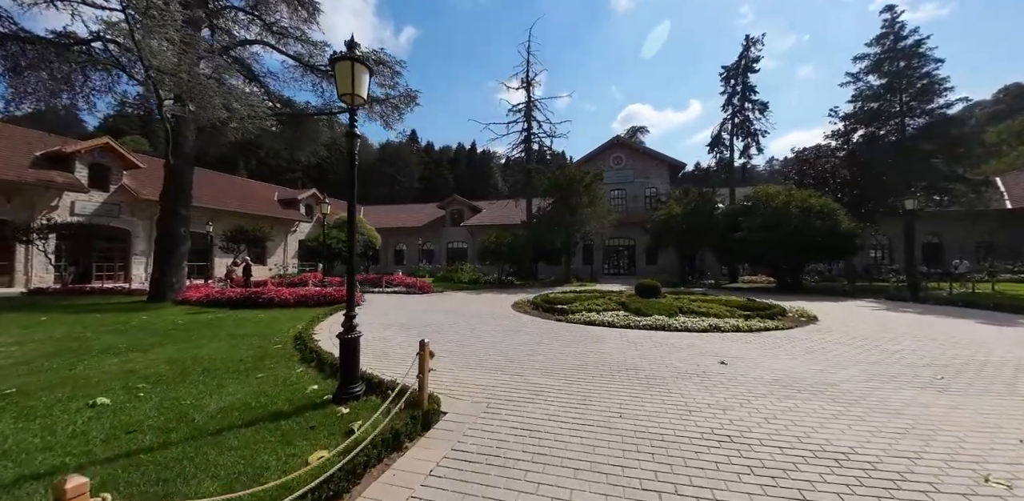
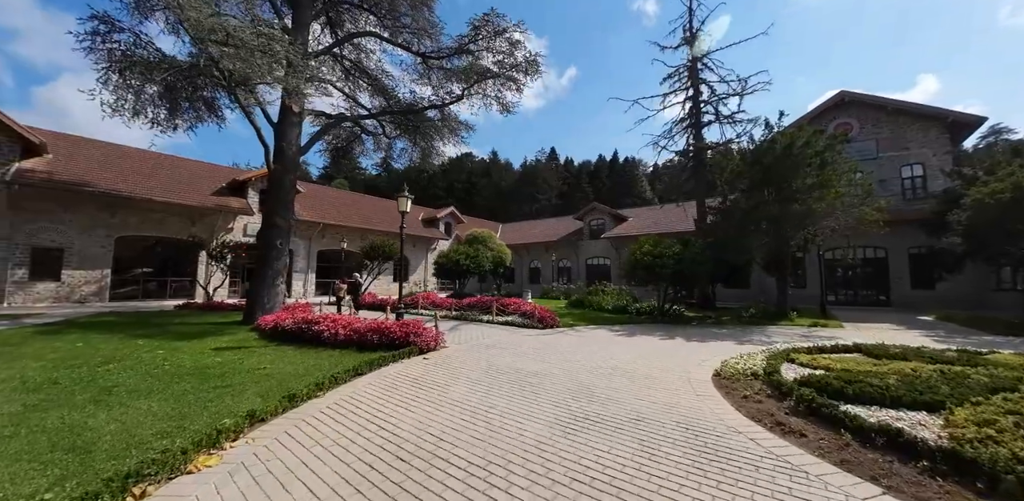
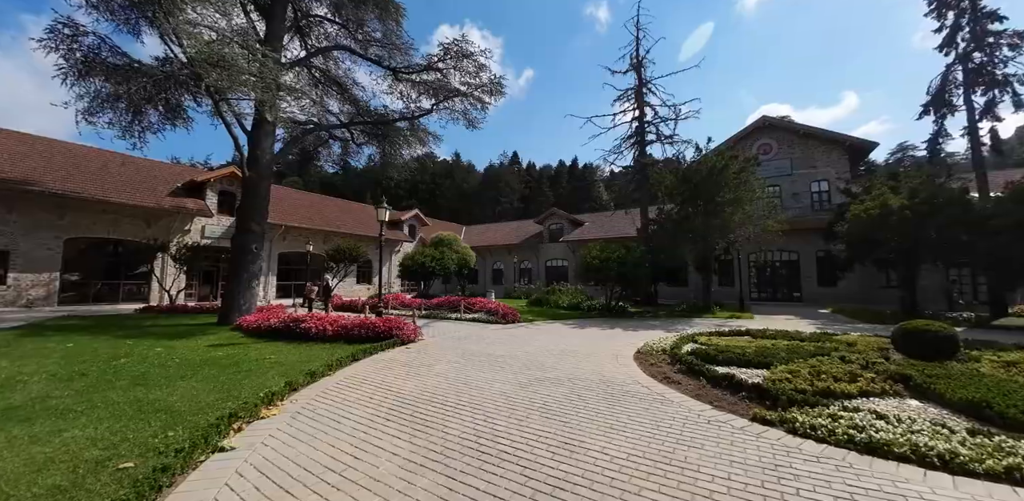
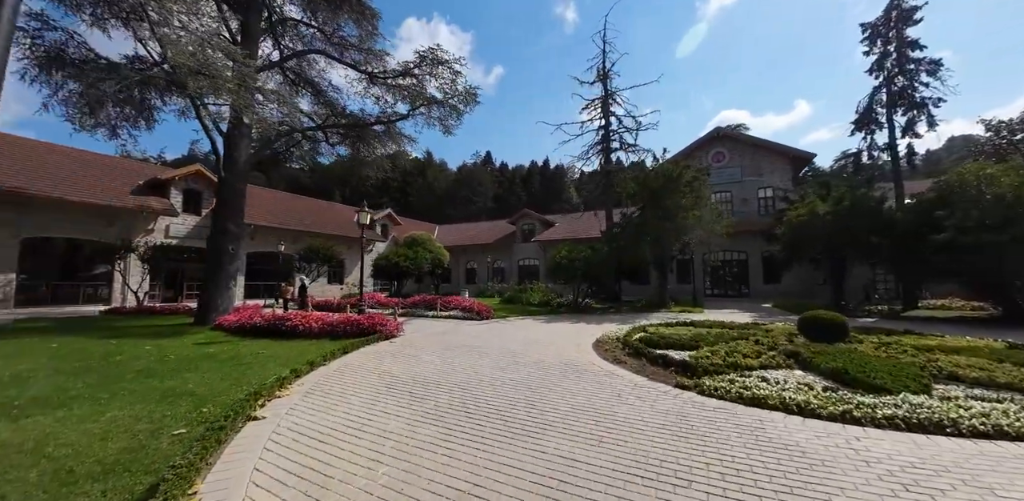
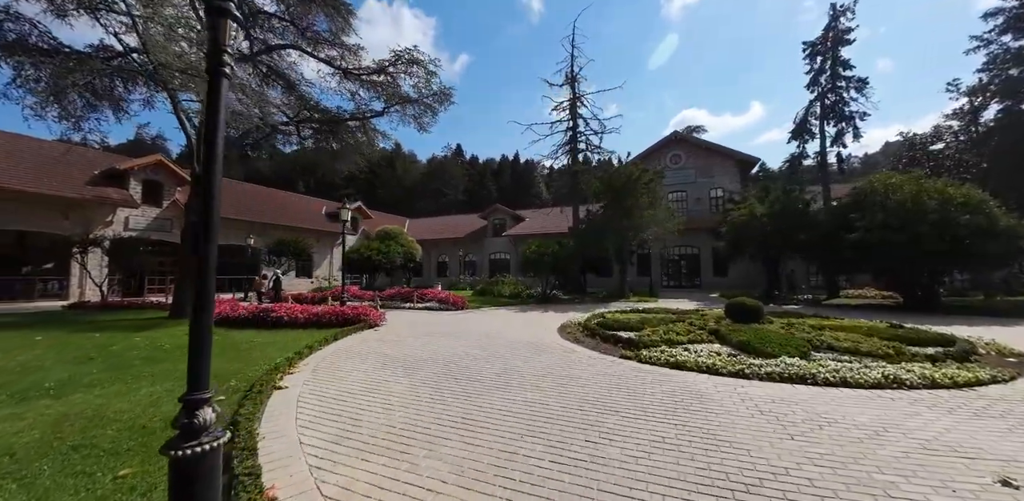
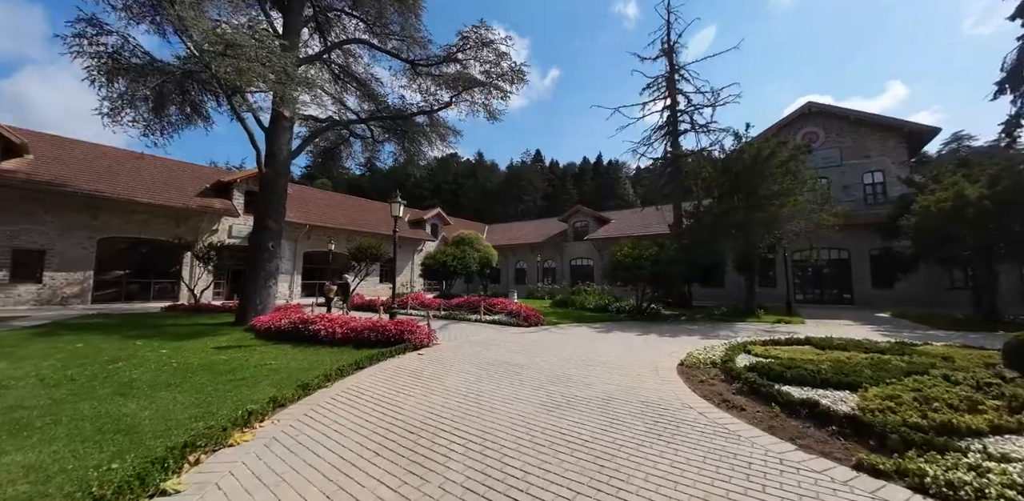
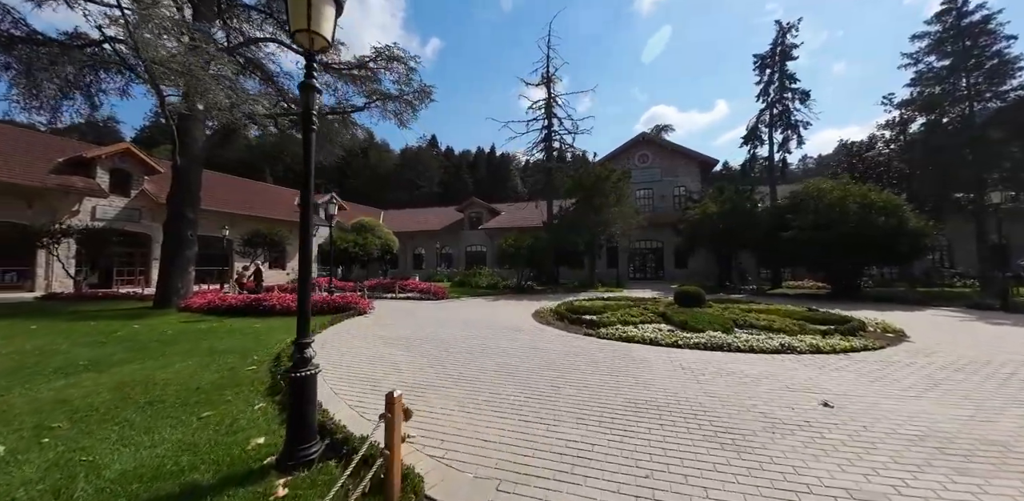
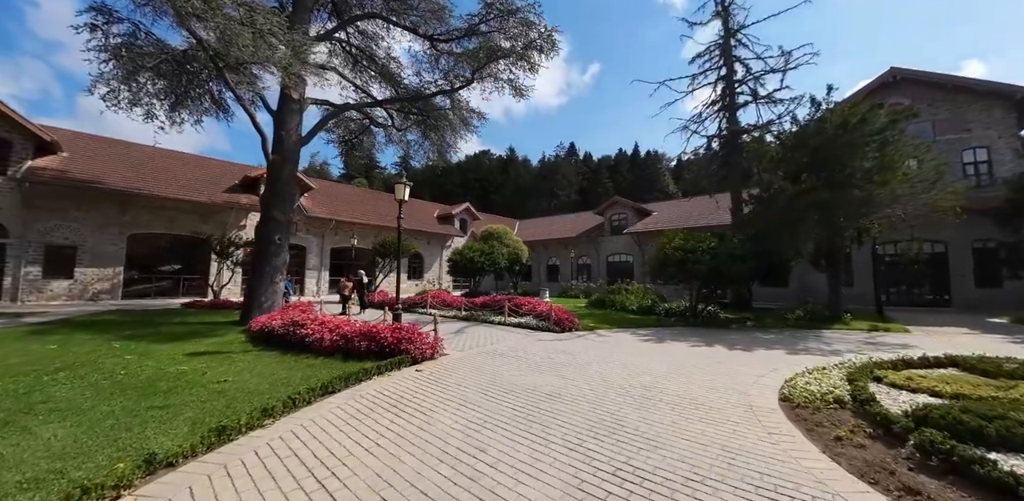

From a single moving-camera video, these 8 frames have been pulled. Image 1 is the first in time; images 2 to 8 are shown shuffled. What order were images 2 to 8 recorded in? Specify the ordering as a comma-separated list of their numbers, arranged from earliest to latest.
7, 5, 4, 3, 6, 2, 8
